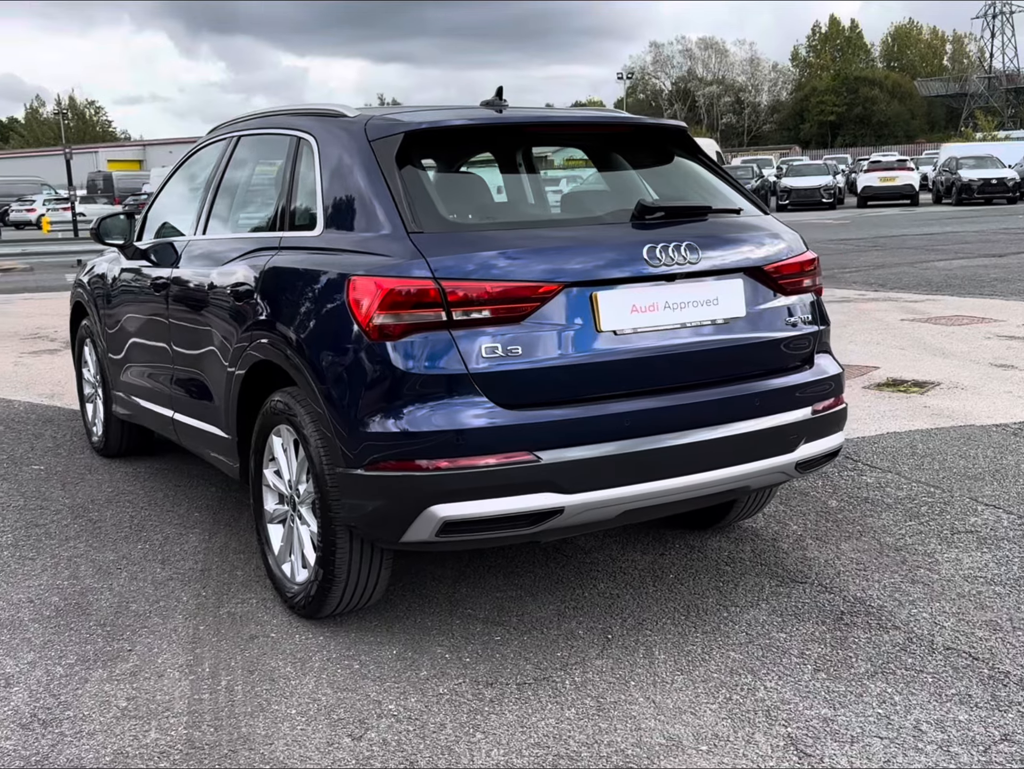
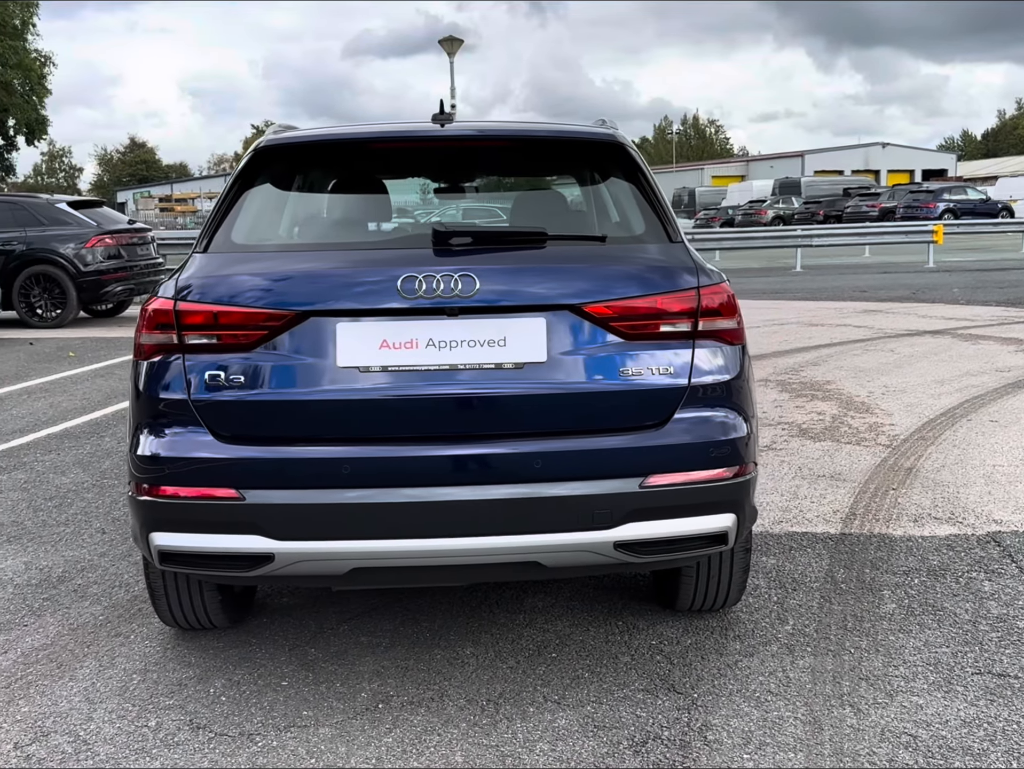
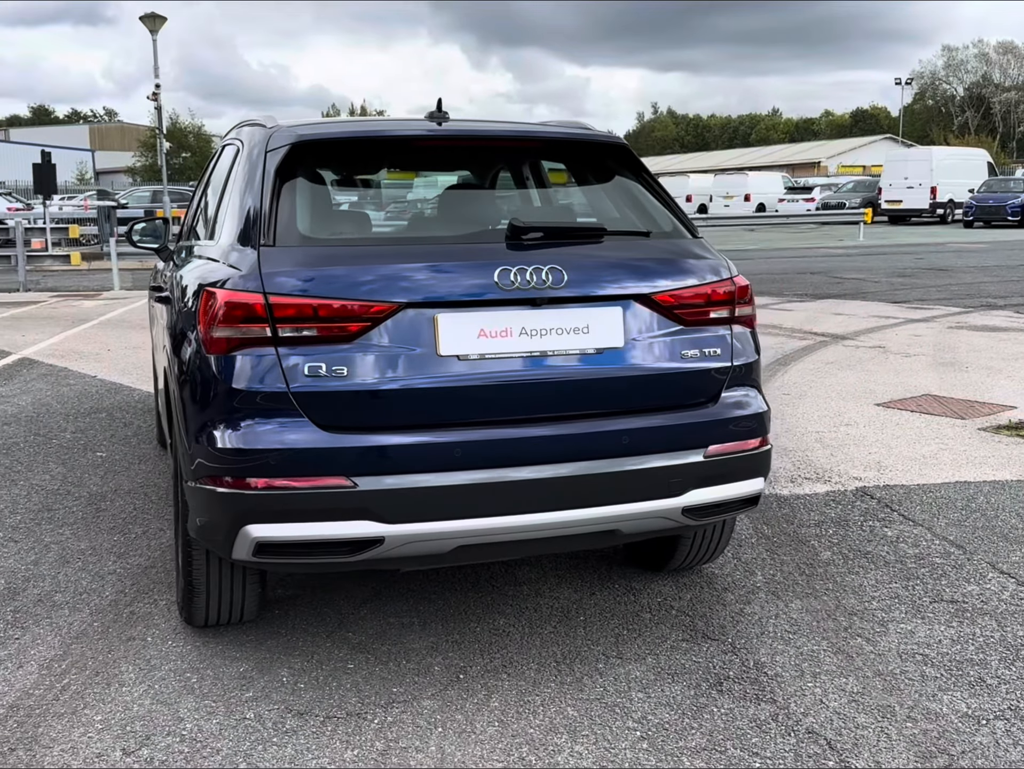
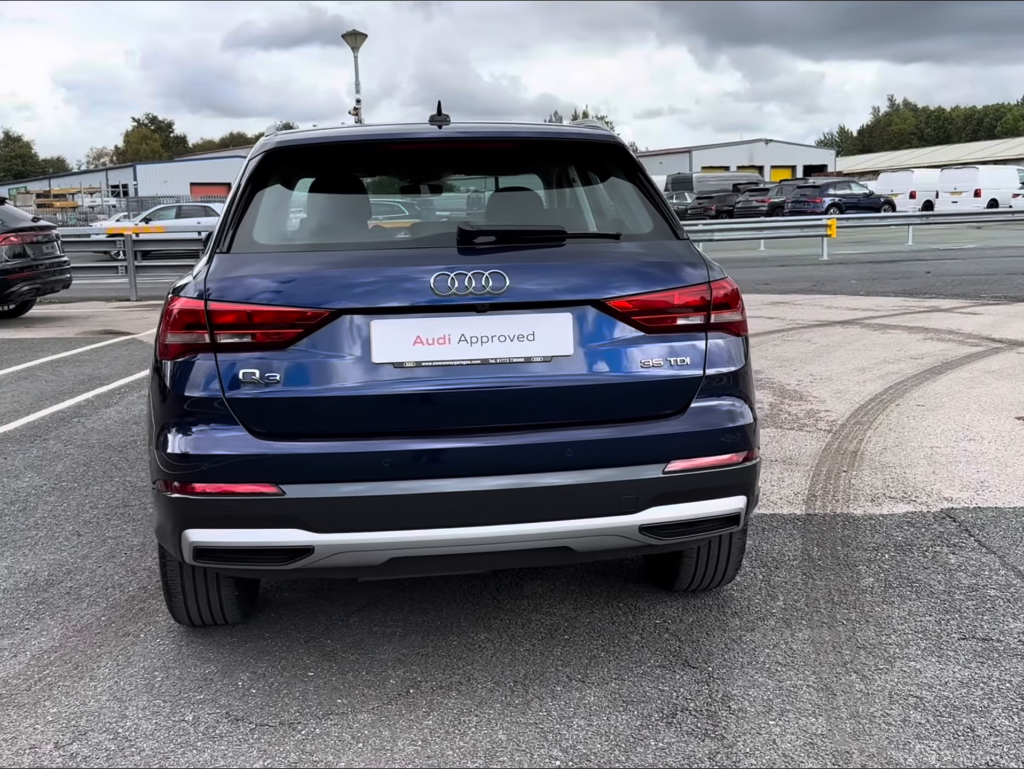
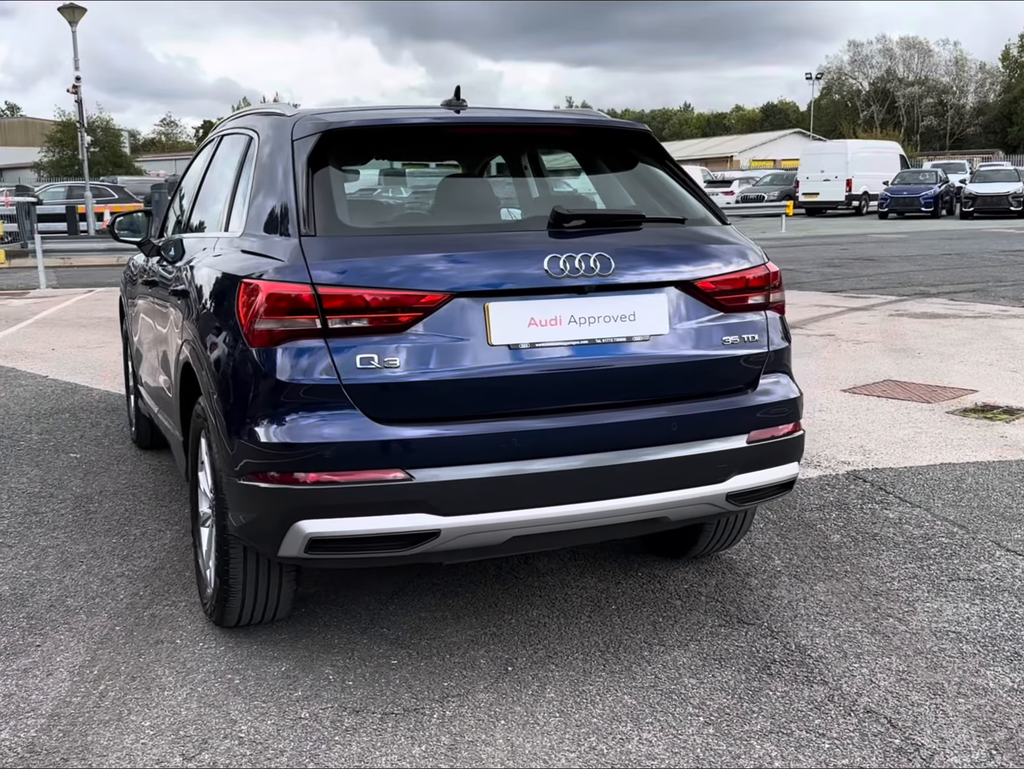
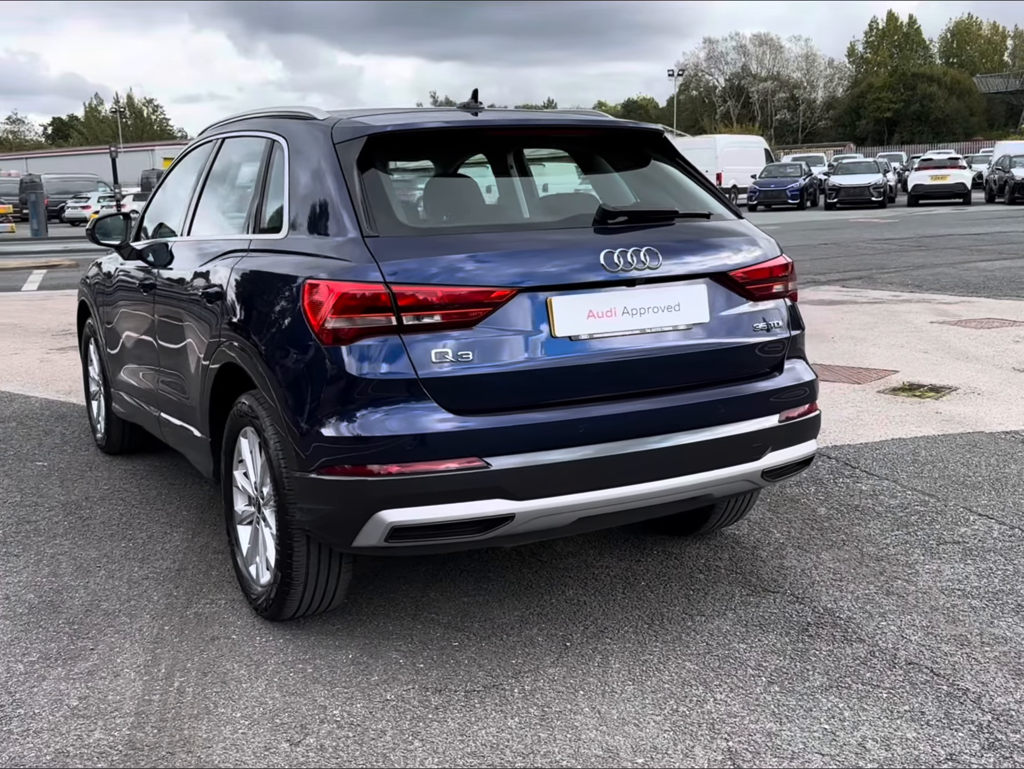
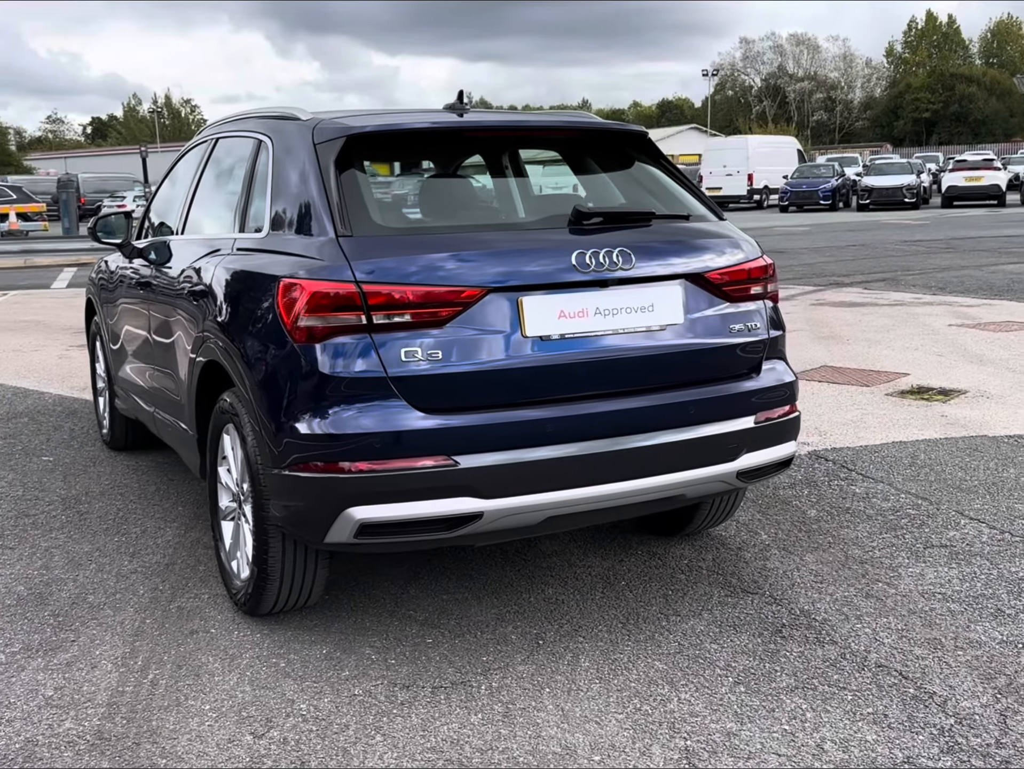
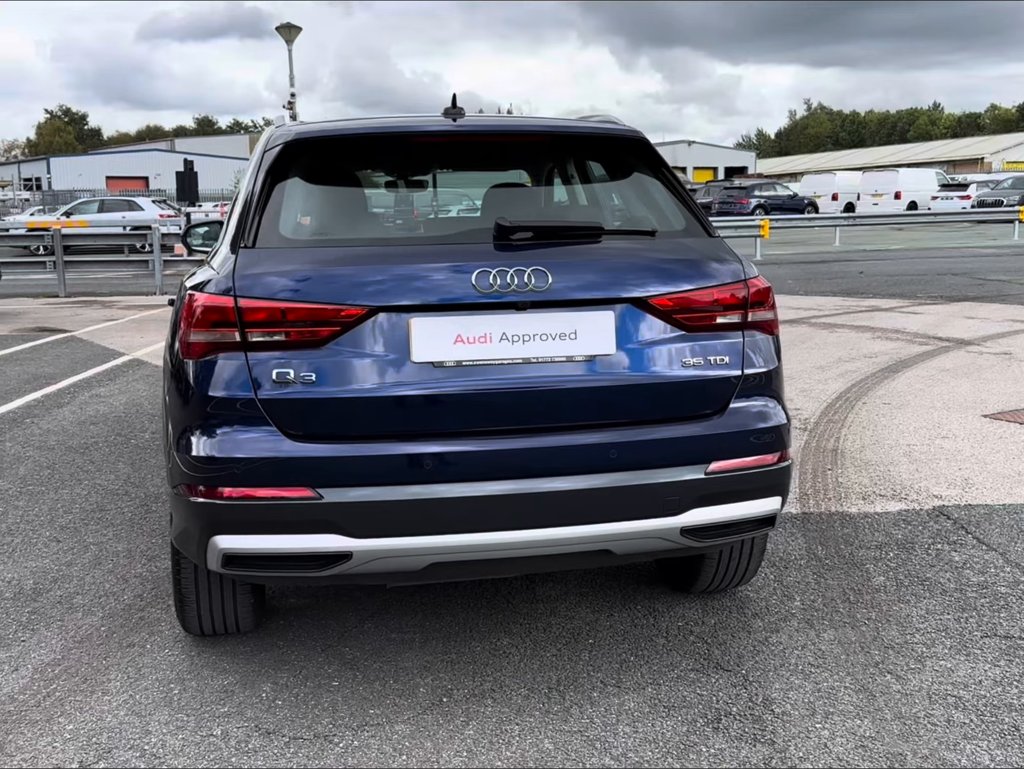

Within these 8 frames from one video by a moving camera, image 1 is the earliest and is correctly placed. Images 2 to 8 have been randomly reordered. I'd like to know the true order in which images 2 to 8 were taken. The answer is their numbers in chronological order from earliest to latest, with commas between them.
6, 7, 5, 3, 8, 4, 2
